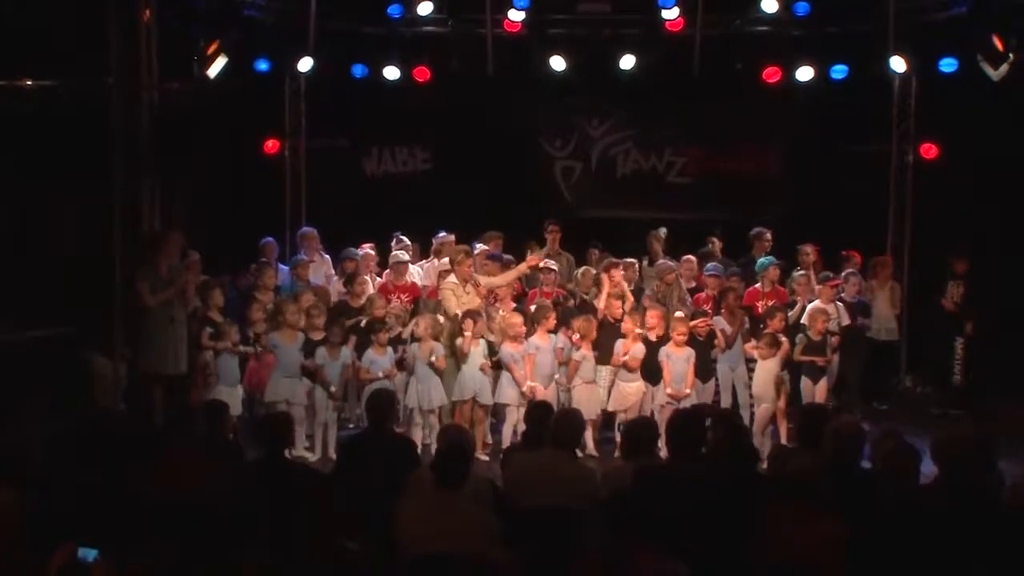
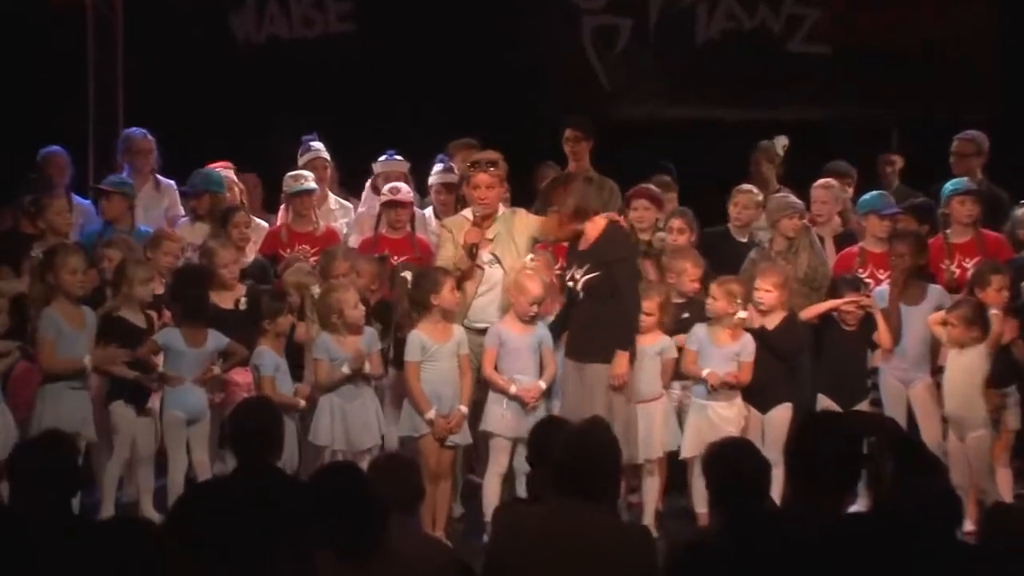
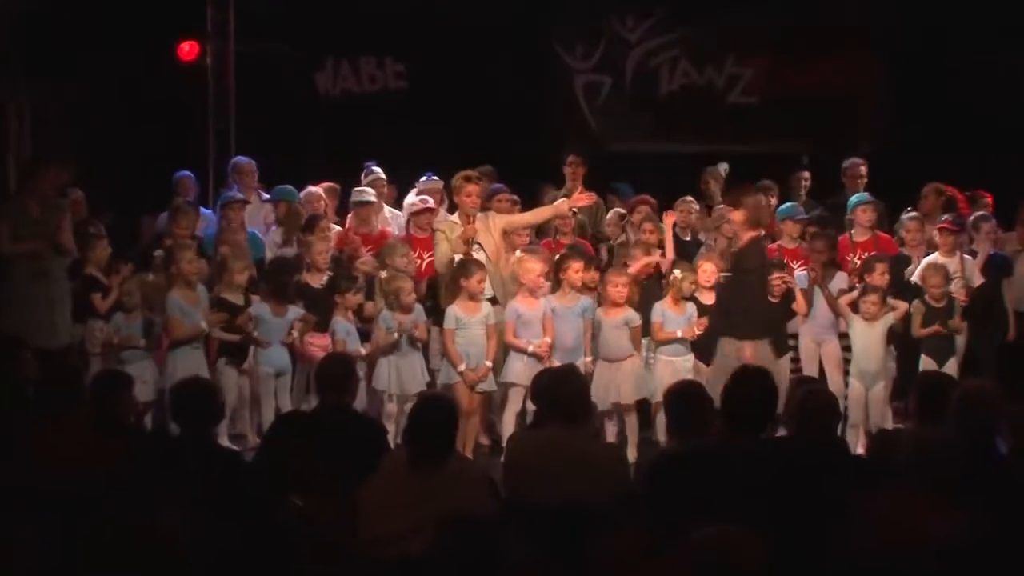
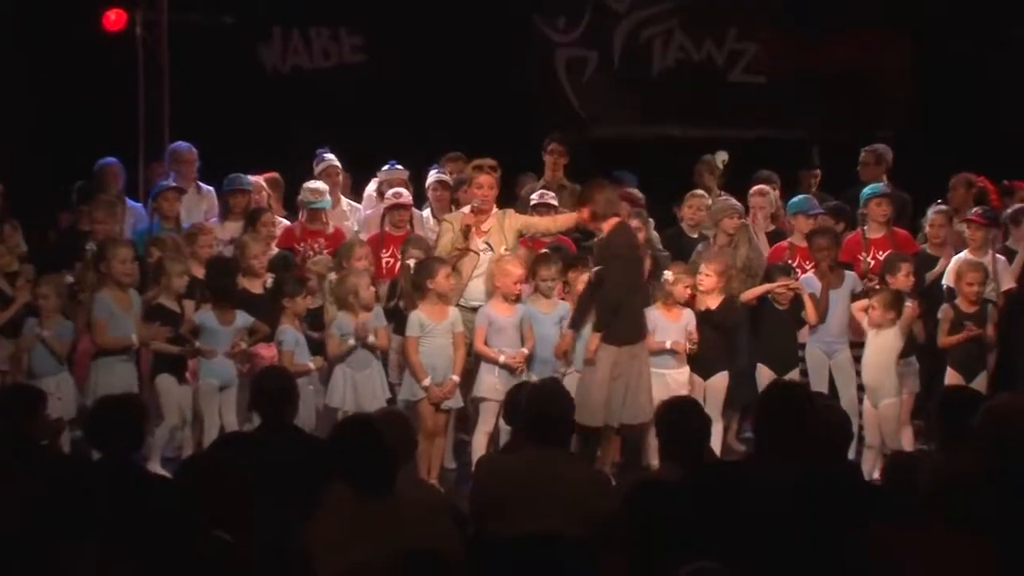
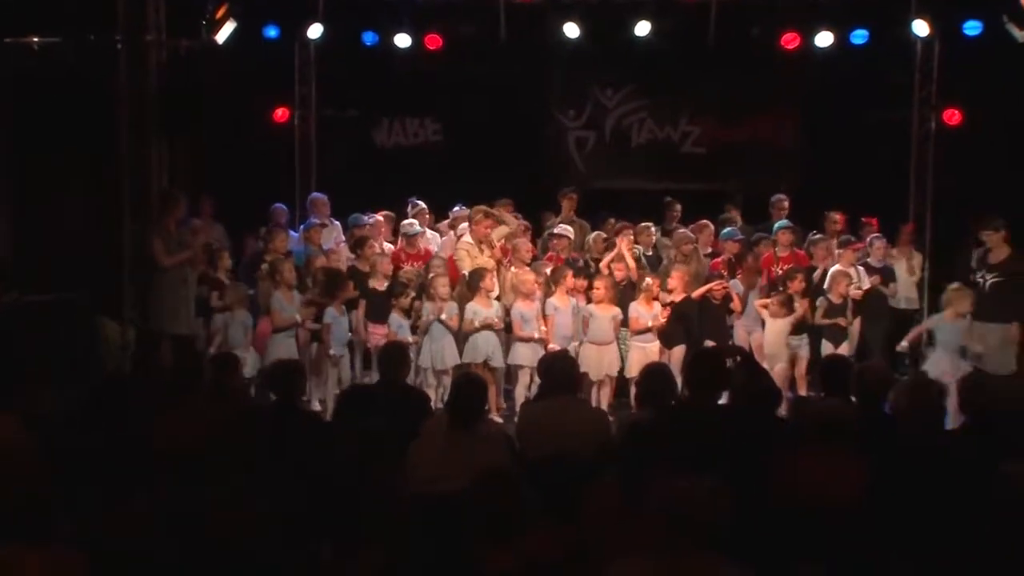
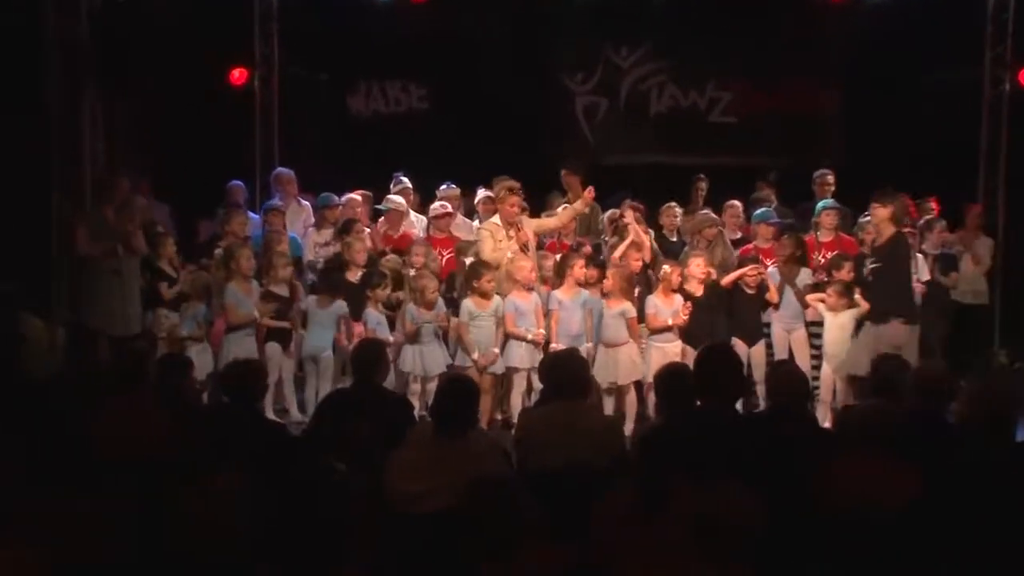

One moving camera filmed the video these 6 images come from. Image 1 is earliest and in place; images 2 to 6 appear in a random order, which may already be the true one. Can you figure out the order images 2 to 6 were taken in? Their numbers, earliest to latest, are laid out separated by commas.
5, 6, 3, 4, 2
